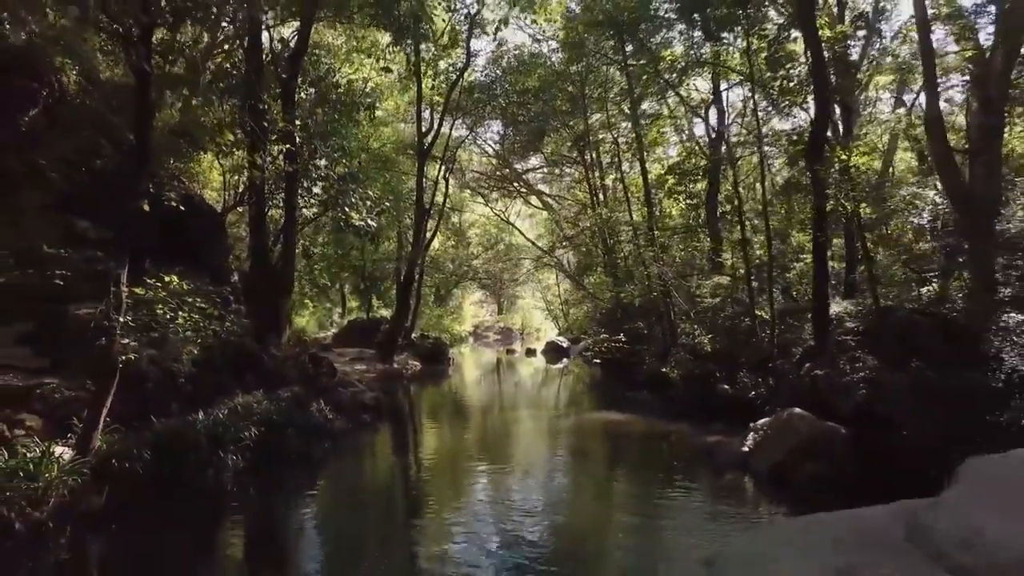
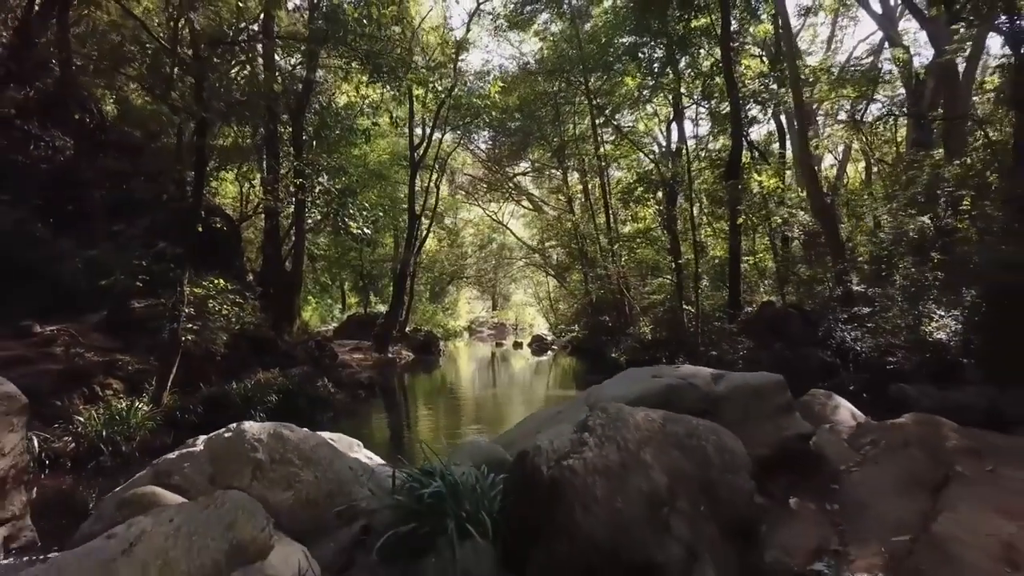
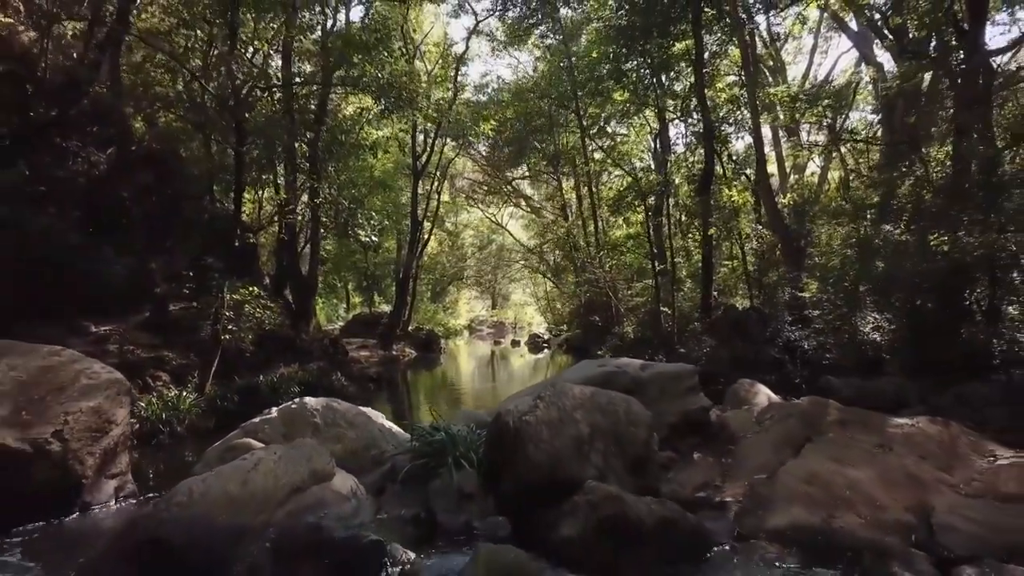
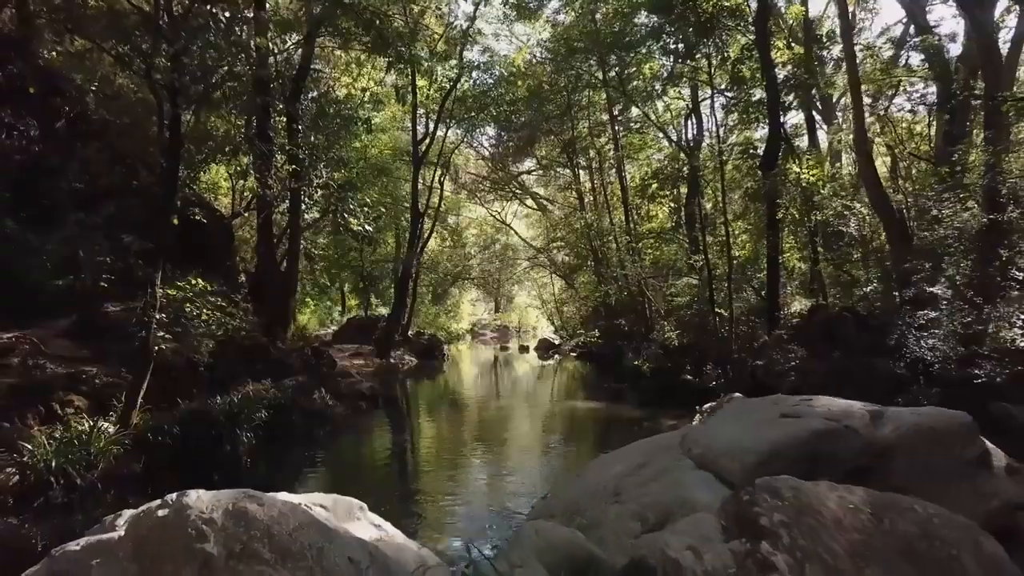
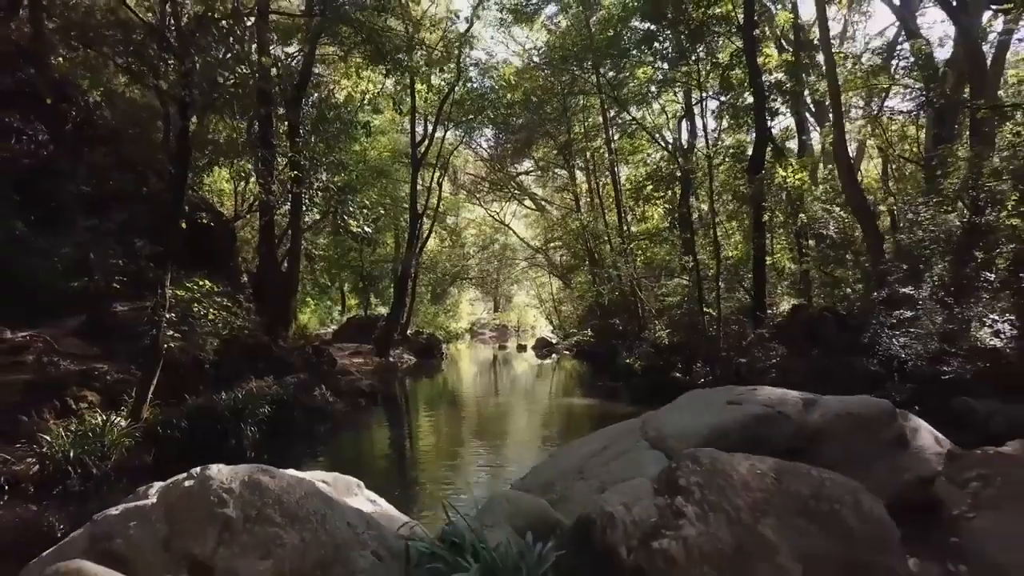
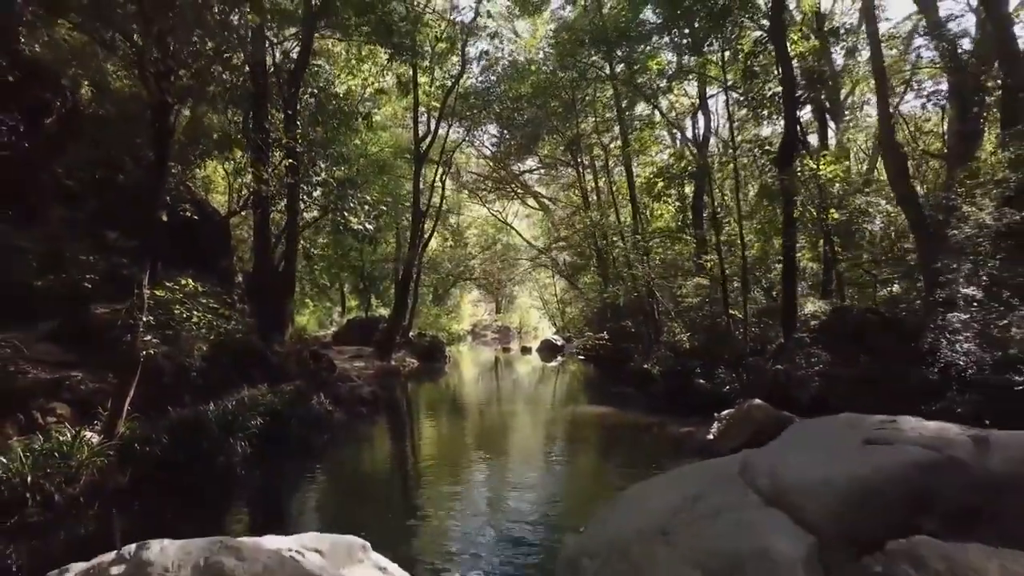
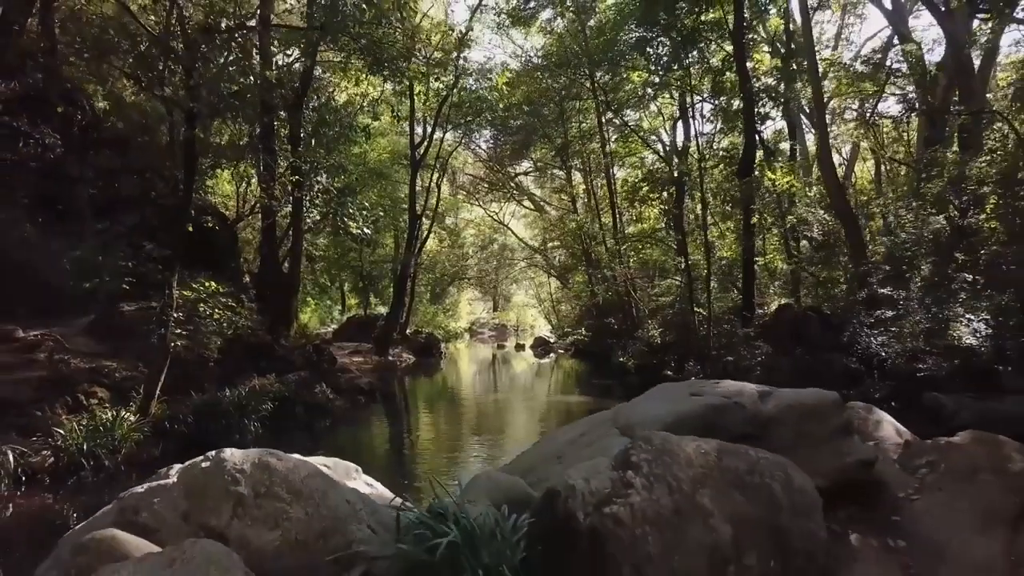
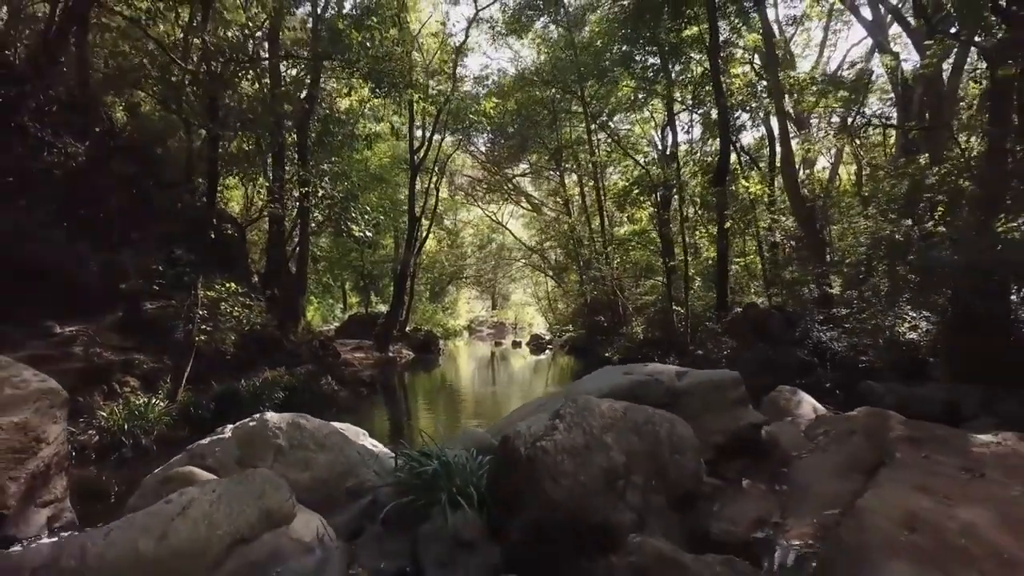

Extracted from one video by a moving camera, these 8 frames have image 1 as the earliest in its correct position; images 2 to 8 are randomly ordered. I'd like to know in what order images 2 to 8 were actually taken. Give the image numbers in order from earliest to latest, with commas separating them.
6, 4, 5, 7, 2, 8, 3
